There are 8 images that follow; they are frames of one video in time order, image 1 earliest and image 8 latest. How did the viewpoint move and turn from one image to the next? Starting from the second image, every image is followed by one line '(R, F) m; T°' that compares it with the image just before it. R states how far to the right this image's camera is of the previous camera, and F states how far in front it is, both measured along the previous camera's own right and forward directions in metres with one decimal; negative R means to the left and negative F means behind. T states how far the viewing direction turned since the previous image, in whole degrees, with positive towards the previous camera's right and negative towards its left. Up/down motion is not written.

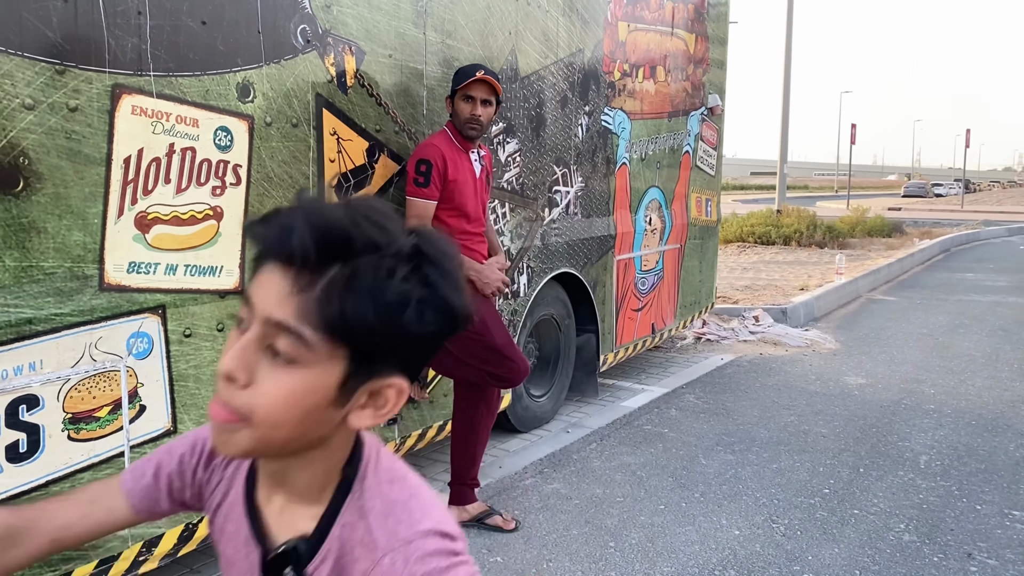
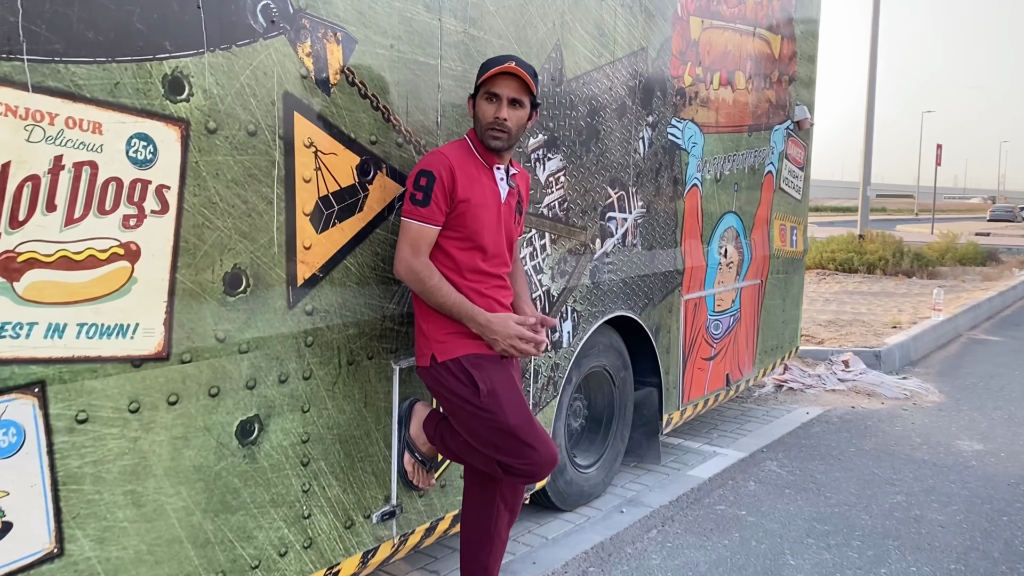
(+0.1, +0.8) m; -4°
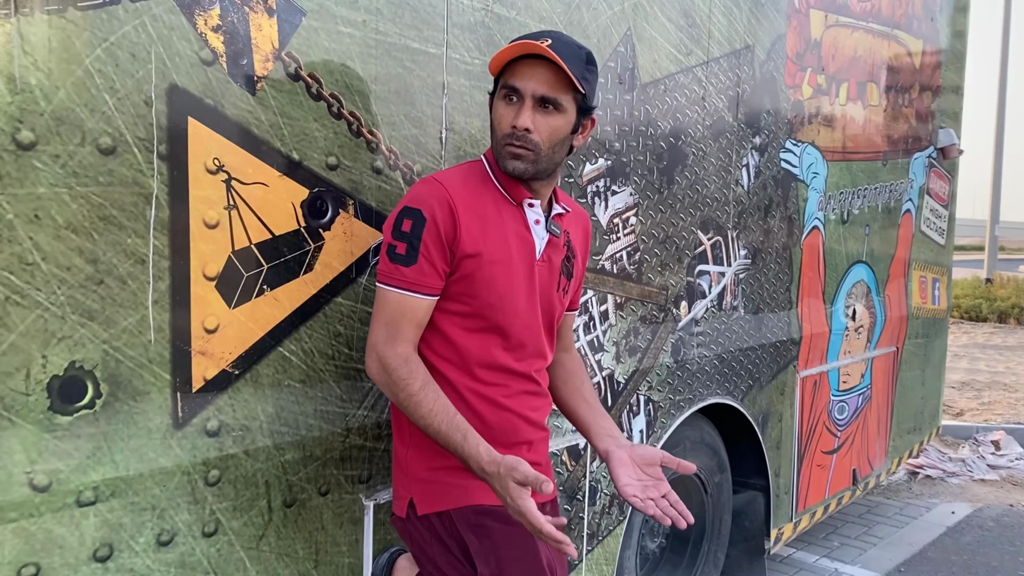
(+0.1, +1.0) m; -6°
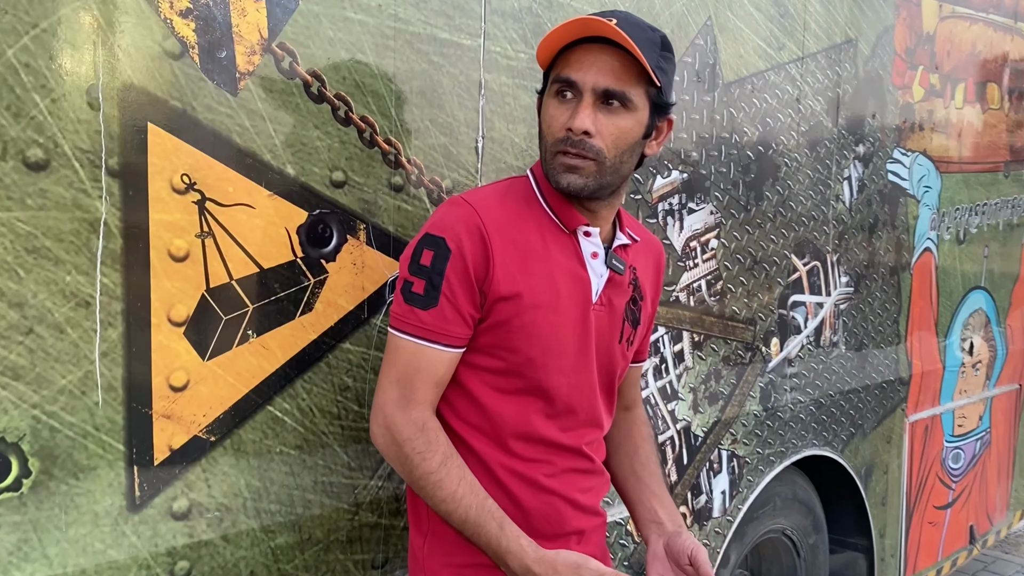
(+0.1, +0.4) m; -5°
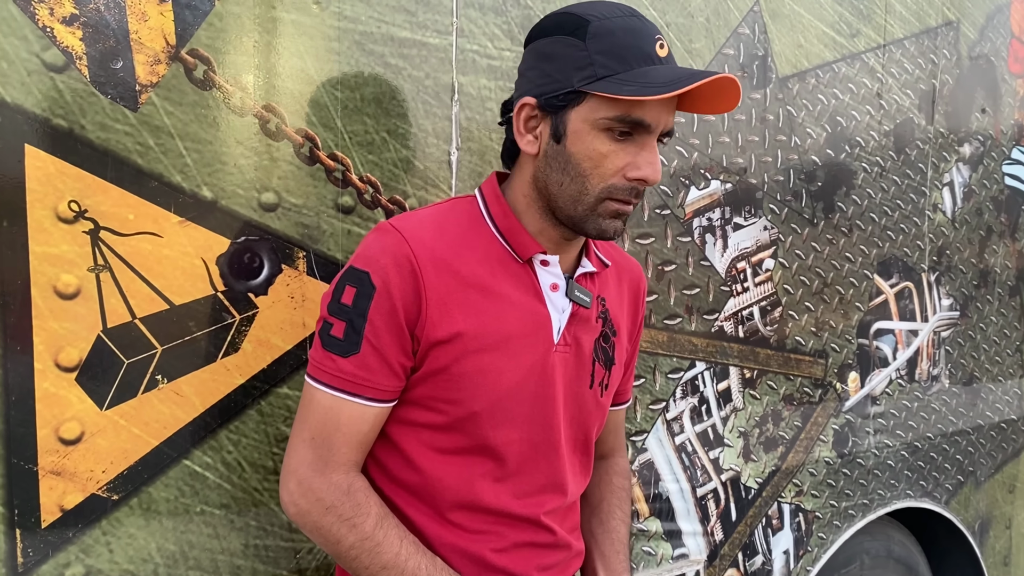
(+0.3, +0.2) m; -9°
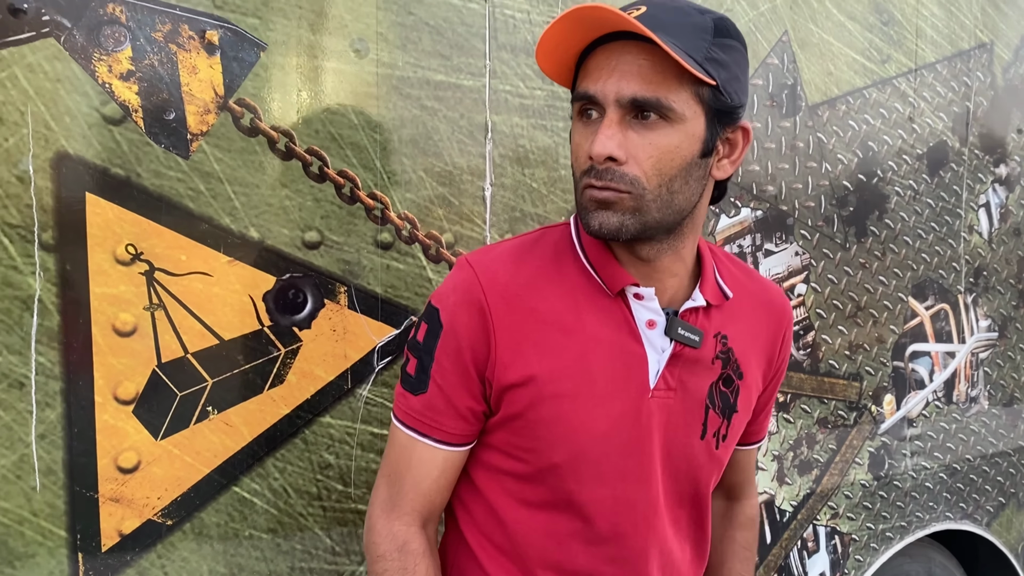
(0.0, 0.0) m; -3°
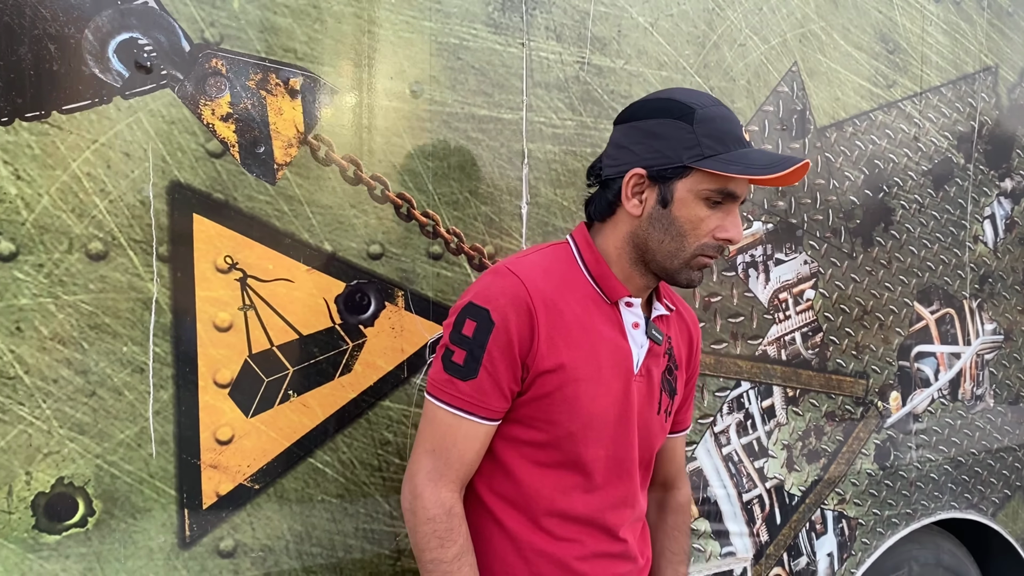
(0.0, -0.2) m; -3°
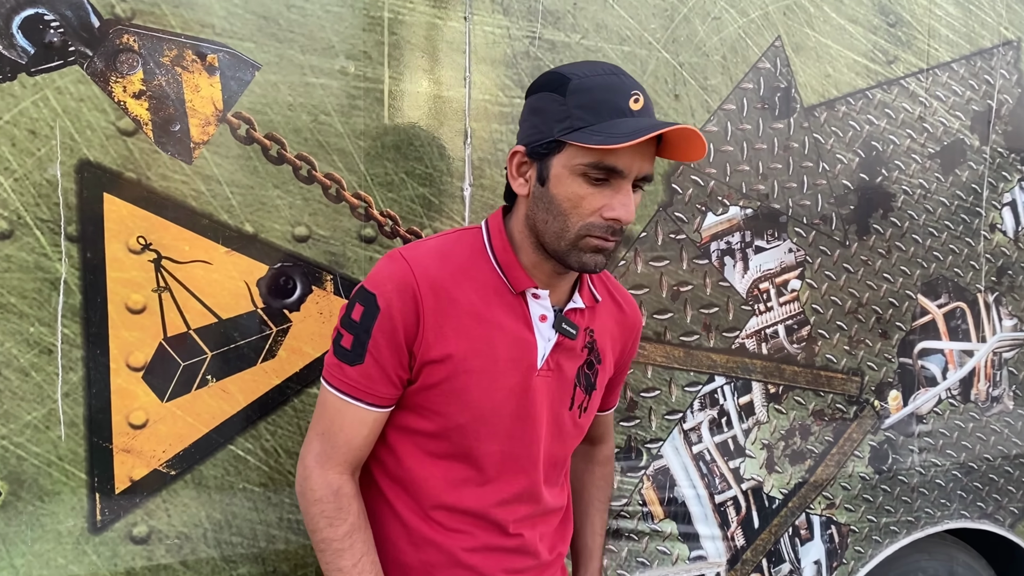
(+0.2, +0.1) m; -5°
